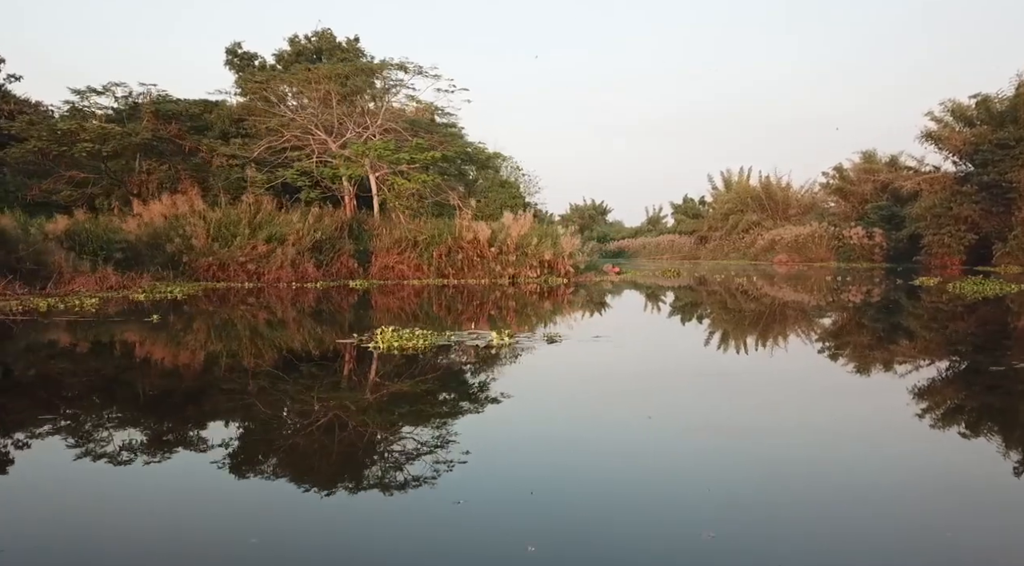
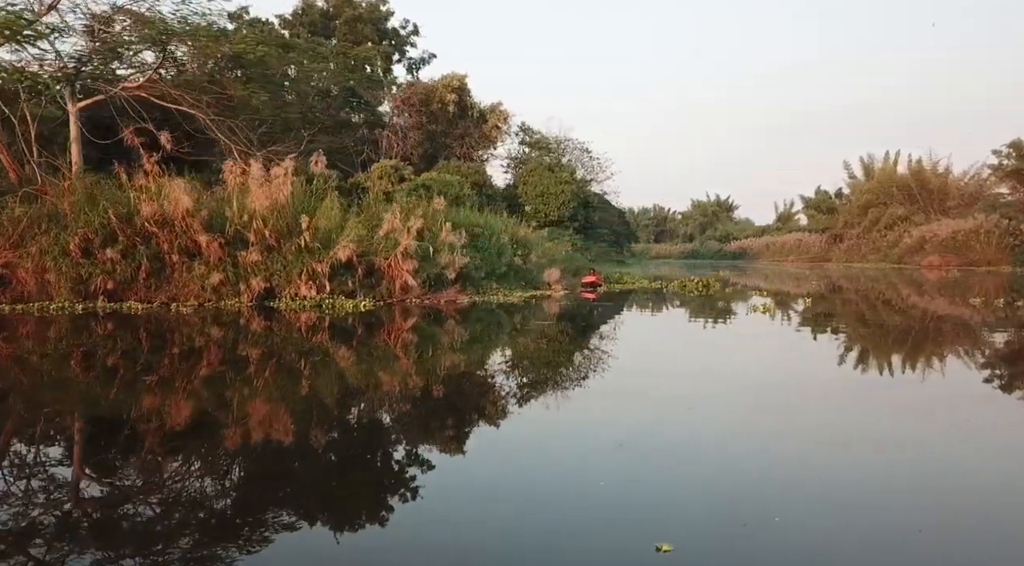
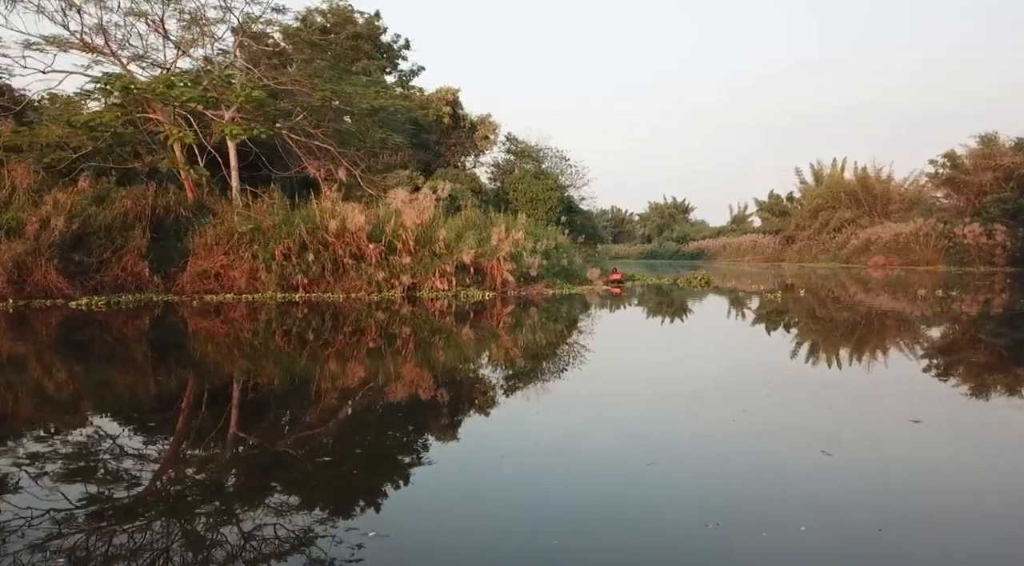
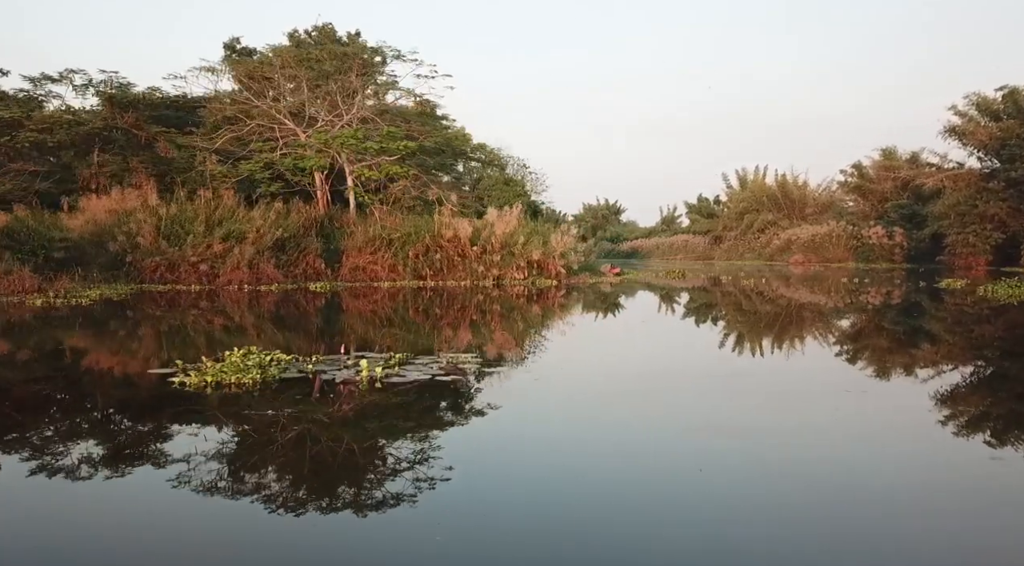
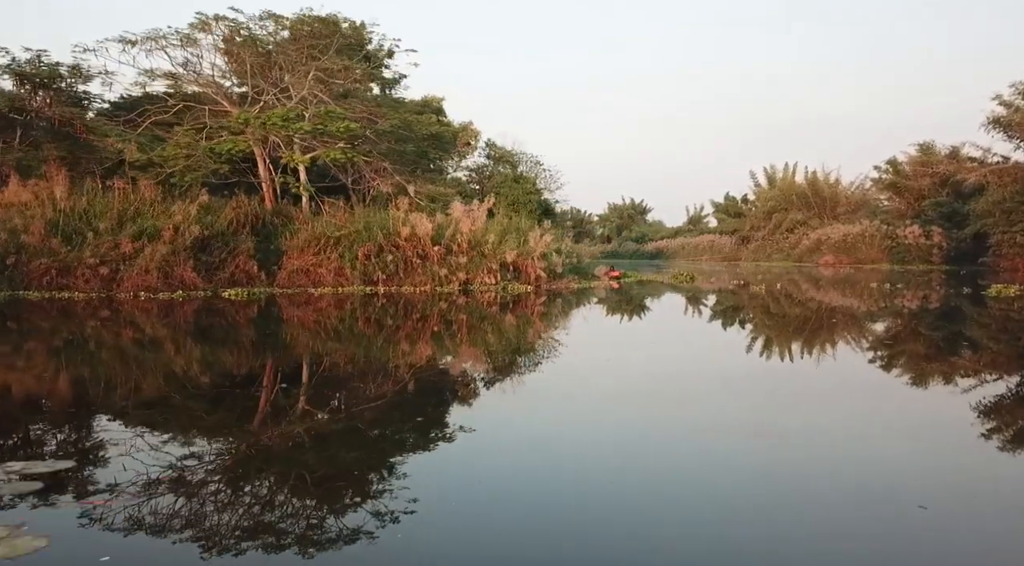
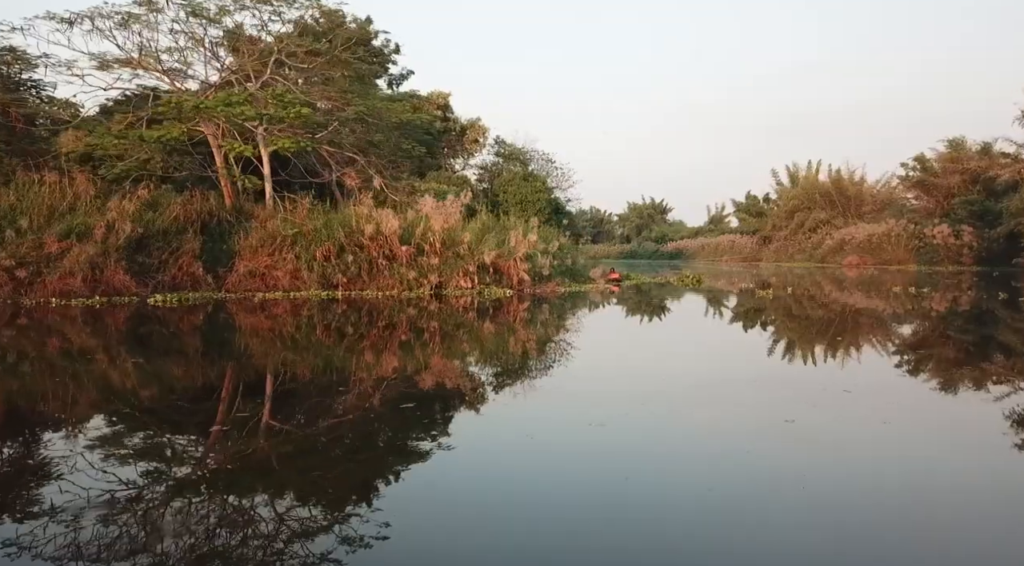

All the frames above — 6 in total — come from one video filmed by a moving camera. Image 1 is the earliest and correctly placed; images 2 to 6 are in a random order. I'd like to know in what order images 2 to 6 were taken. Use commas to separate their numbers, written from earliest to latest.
4, 5, 6, 3, 2
